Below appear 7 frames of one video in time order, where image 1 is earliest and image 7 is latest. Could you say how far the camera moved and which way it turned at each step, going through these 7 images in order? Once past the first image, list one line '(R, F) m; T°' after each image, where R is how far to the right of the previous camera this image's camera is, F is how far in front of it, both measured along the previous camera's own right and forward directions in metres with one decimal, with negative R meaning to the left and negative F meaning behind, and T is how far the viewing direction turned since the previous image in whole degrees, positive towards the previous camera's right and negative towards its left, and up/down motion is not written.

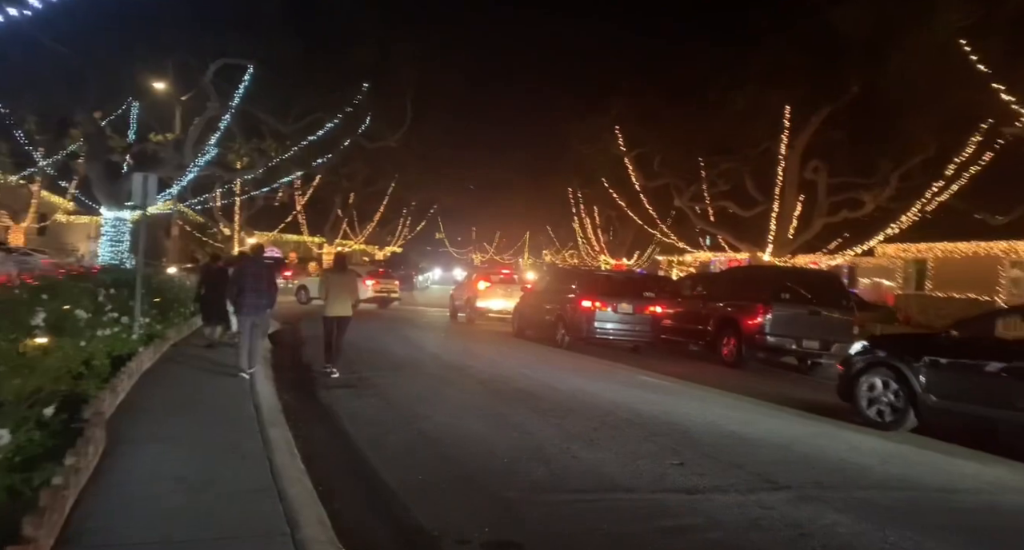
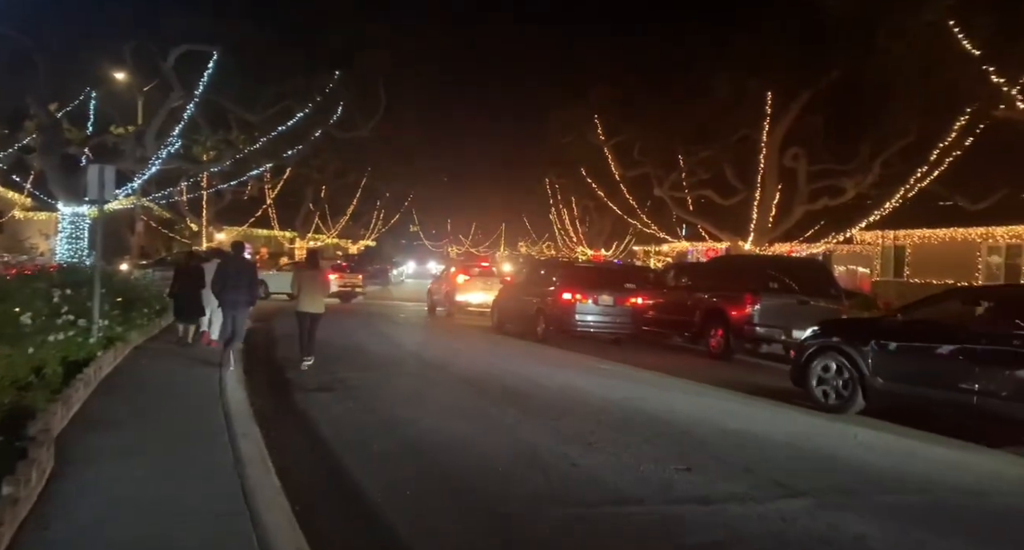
(-0.1, +0.5) m; +2°
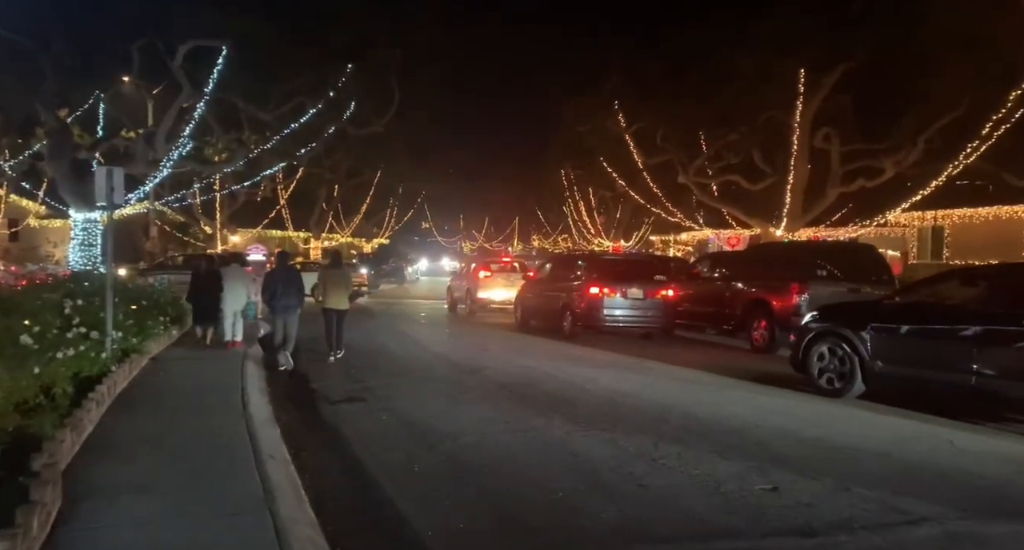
(-0.3, +0.7) m; -1°
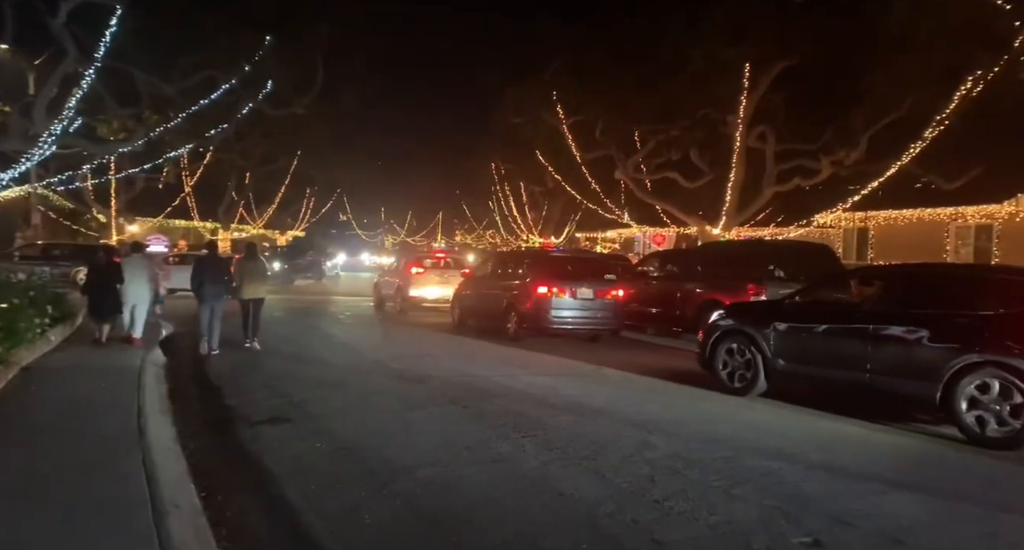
(-0.4, +1.1) m; +7°
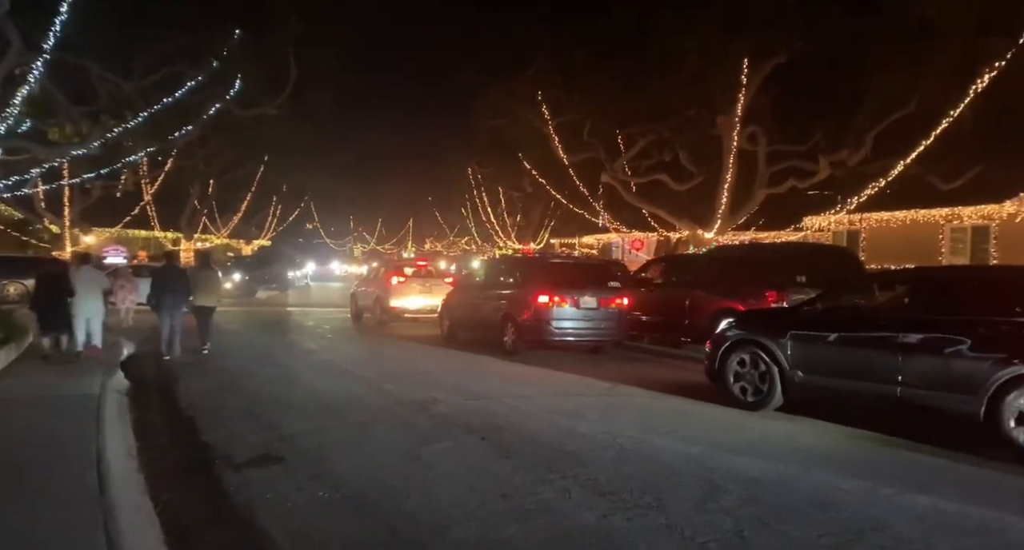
(-0.6, +1.0) m; +3°
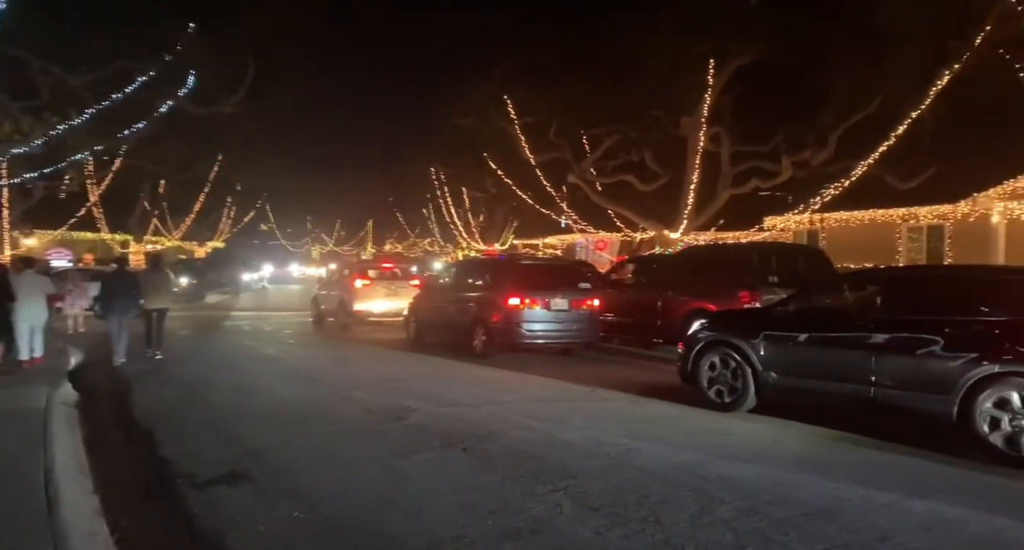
(-0.2, +0.3) m; +3°
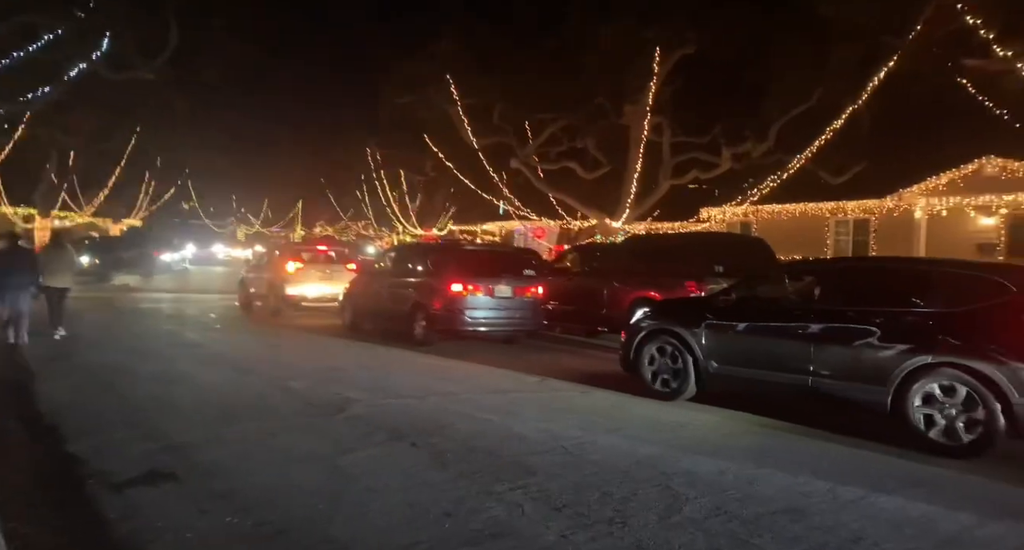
(-0.2, +0.4) m; +6°
